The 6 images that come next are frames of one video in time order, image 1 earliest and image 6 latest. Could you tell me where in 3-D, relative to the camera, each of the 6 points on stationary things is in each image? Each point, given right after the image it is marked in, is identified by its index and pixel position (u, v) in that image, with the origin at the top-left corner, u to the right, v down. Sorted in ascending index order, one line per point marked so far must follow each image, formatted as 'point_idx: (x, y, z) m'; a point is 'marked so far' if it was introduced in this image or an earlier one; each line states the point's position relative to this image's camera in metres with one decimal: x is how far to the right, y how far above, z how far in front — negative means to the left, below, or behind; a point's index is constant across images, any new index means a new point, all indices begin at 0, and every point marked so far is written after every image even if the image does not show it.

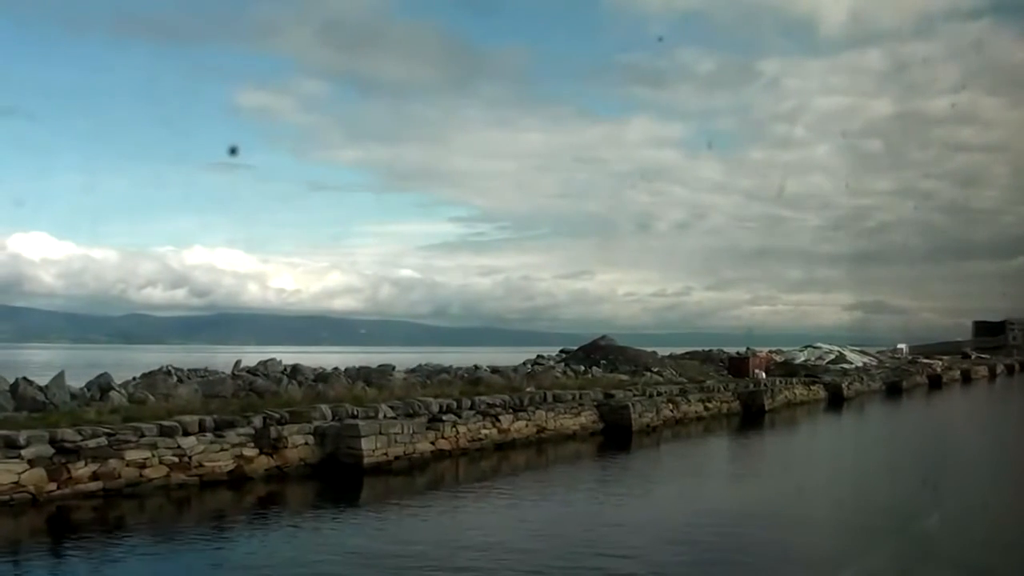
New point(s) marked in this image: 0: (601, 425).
0: (+1.7, -2.6, +17.8) m
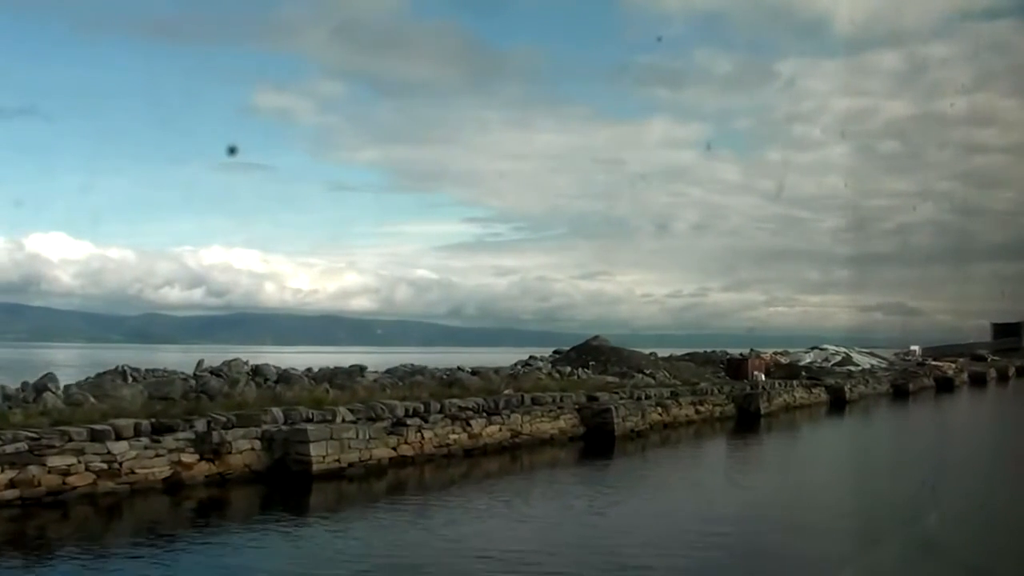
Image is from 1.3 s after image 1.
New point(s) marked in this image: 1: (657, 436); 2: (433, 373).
0: (+1.2, -2.6, +17.0) m
1: (+2.8, -2.9, +18.2) m
2: (-1.5, -1.6, +17.1) m
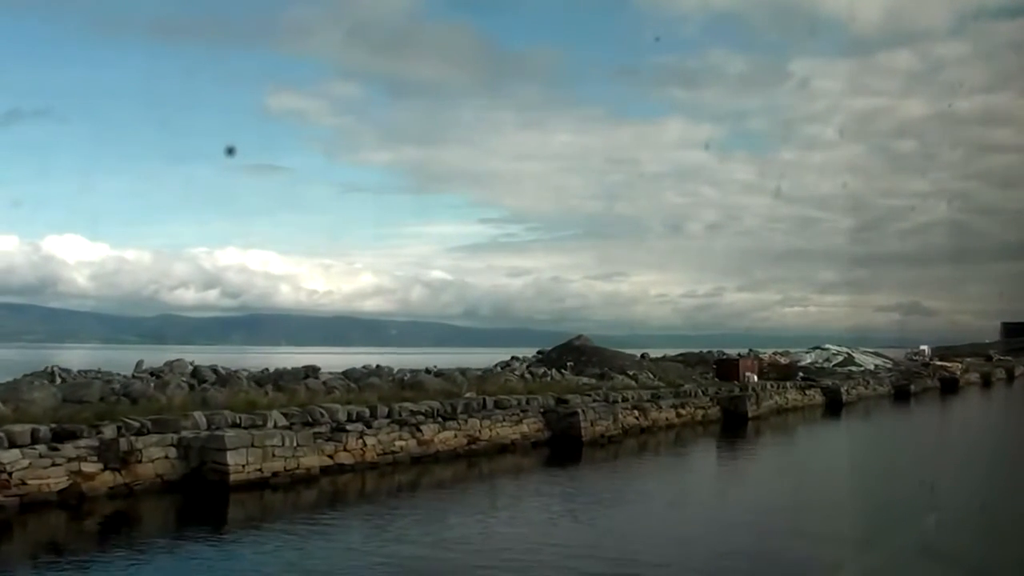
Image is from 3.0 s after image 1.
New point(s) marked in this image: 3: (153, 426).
0: (+0.6, -2.5, +16.0) m
1: (+2.2, -2.8, +17.1) m
2: (-2.1, -1.5, +16.1) m
3: (-4.2, -1.6, +10.9) m
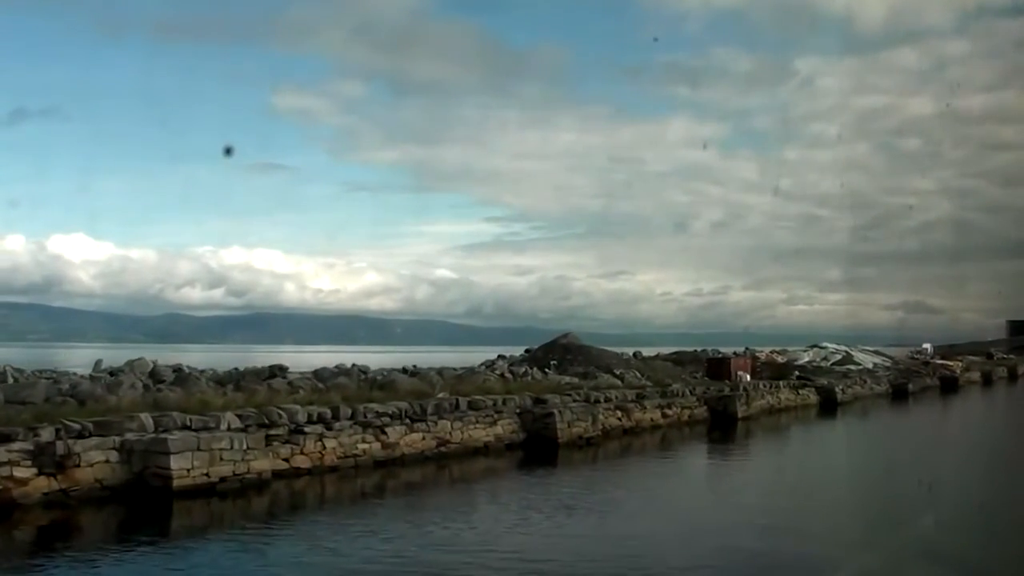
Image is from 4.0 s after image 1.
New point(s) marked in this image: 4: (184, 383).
0: (+0.2, -2.4, +15.4) m
1: (+1.8, -2.8, +16.6) m
2: (-2.5, -1.5, +15.6) m
3: (-4.6, -1.6, +10.4) m
4: (-4.6, -1.3, +13.1) m
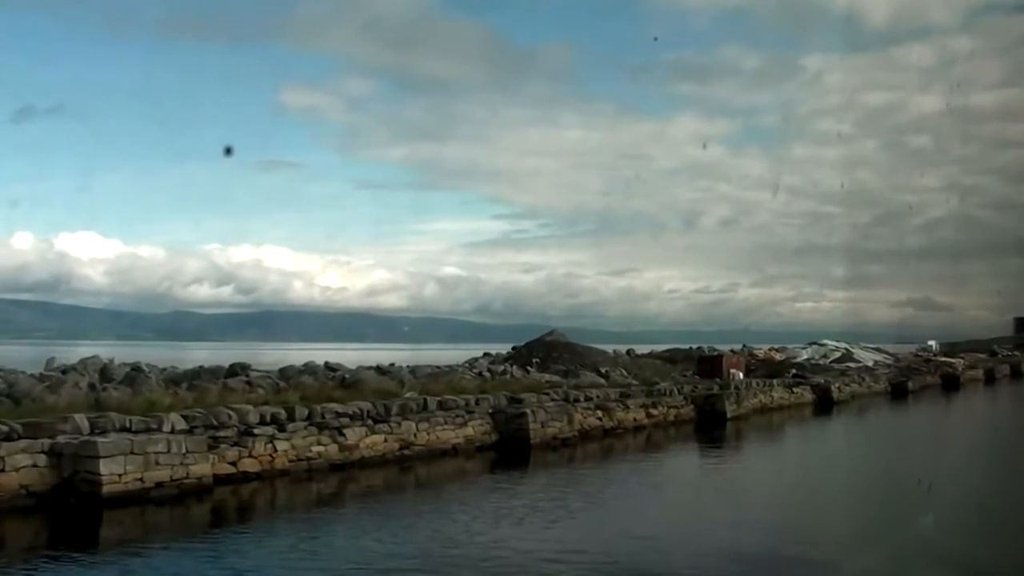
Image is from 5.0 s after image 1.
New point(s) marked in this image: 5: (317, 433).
0: (-0.3, -2.3, +14.8) m
1: (+1.4, -2.7, +15.9) m
2: (-3.0, -1.4, +15.0) m
3: (-5.1, -1.5, +9.8) m
4: (-5.1, -1.3, +12.5) m
5: (-2.5, -1.9, +12.0) m
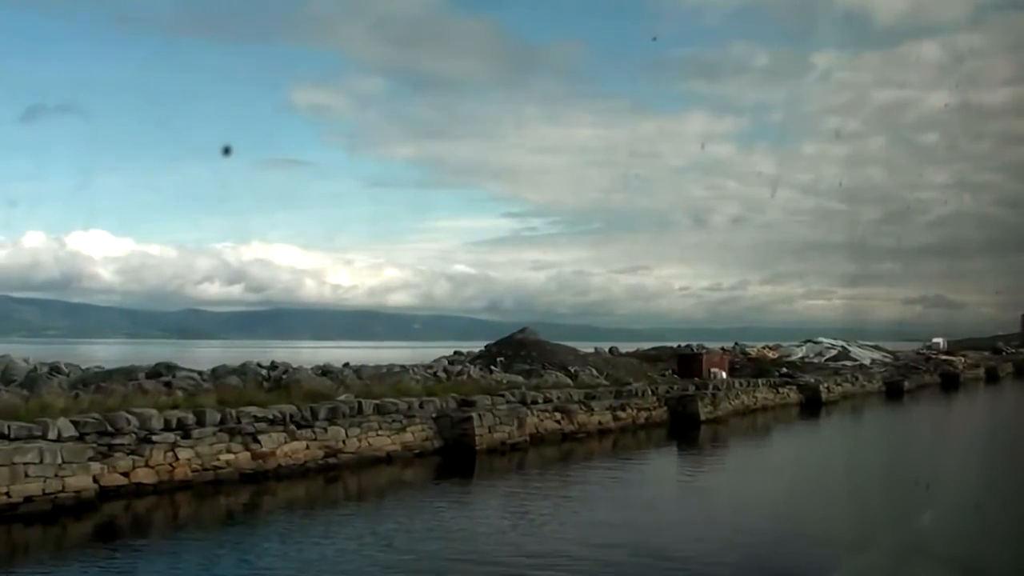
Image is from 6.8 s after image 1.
0: (-1.1, -2.3, +13.8) m
1: (+0.6, -2.6, +14.9) m
2: (-3.8, -1.3, +14.0) m
3: (-6.0, -1.4, +8.8) m
4: (-5.9, -1.2, +11.5) m
5: (-3.3, -1.8, +11.0) m
